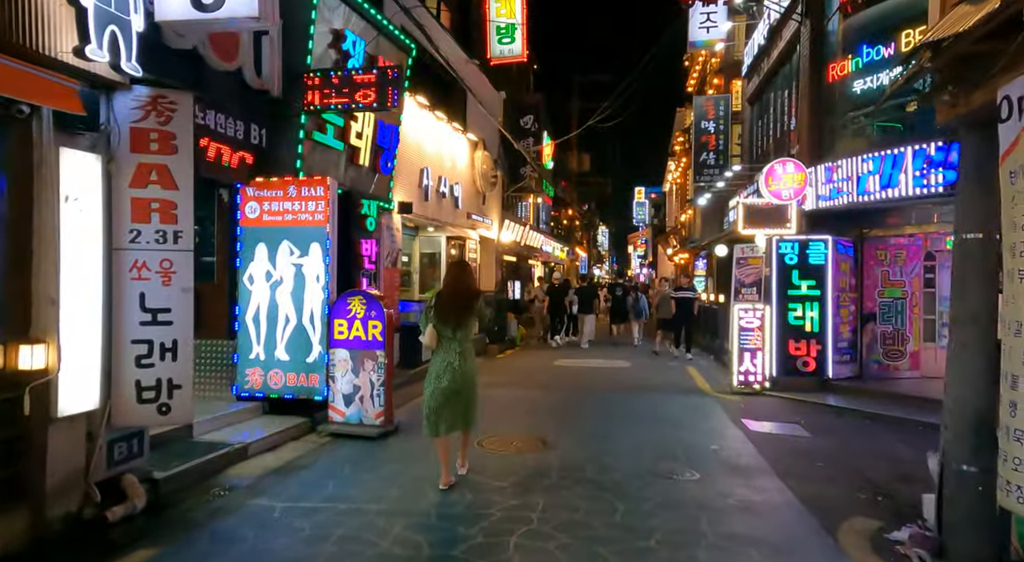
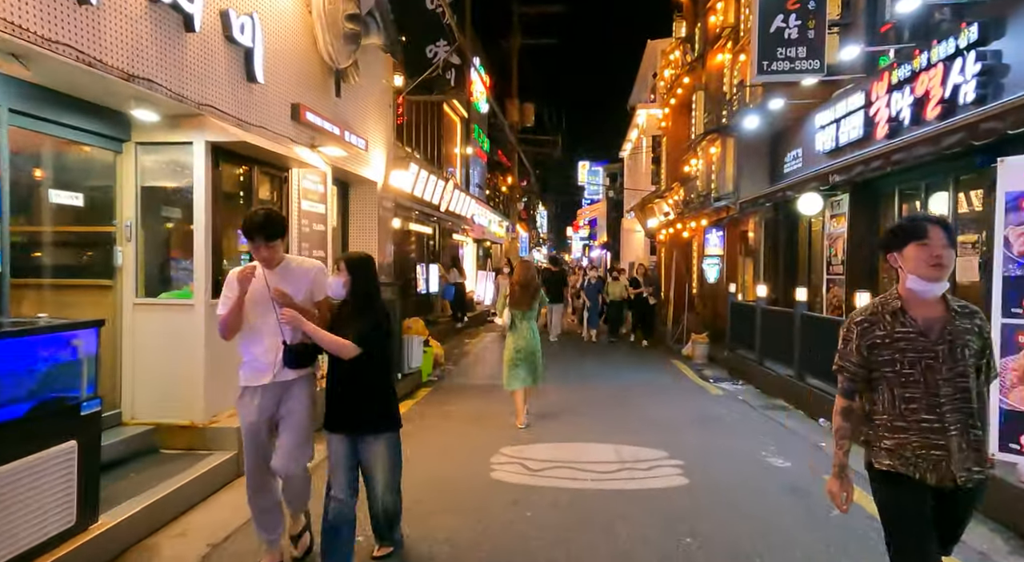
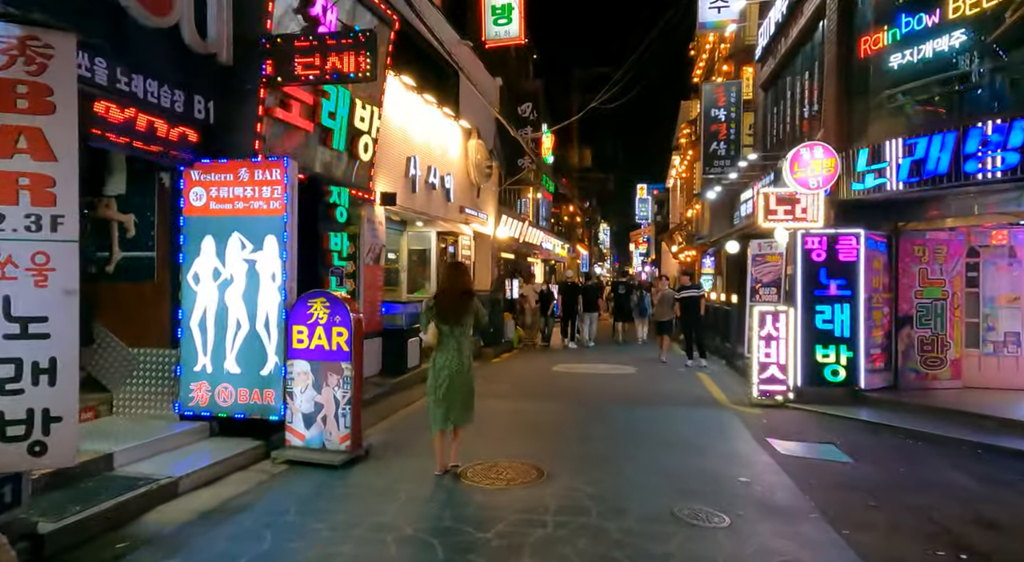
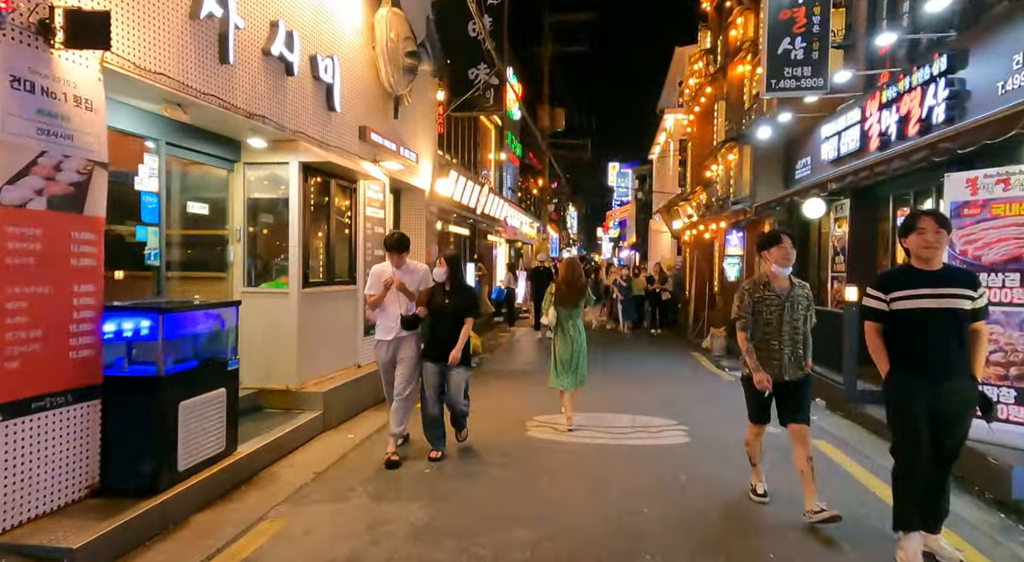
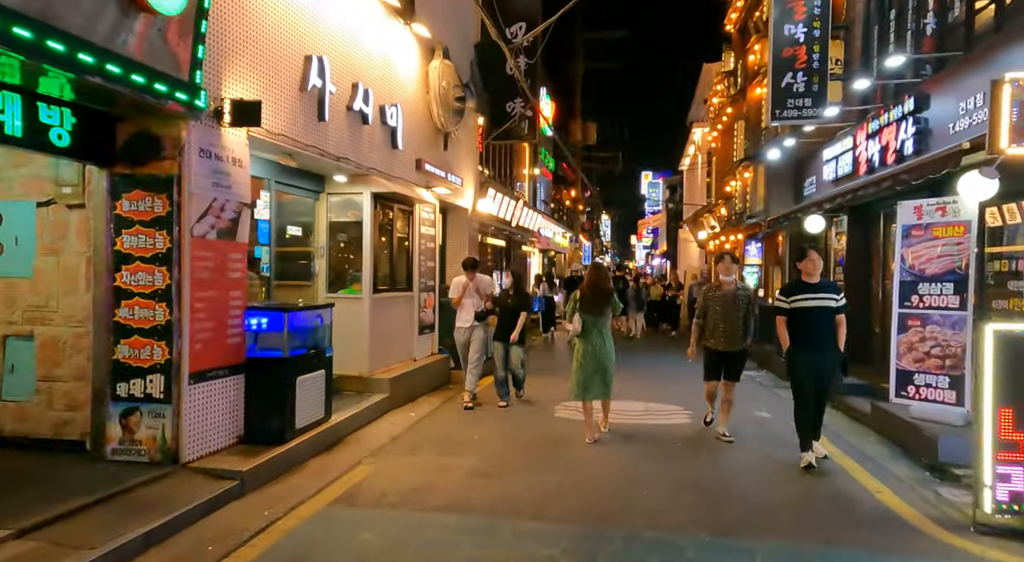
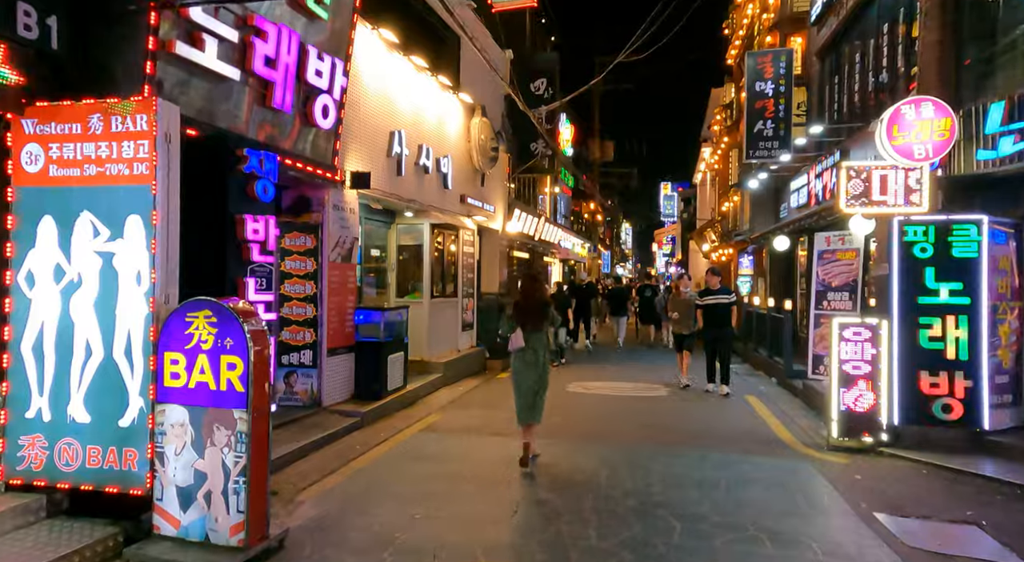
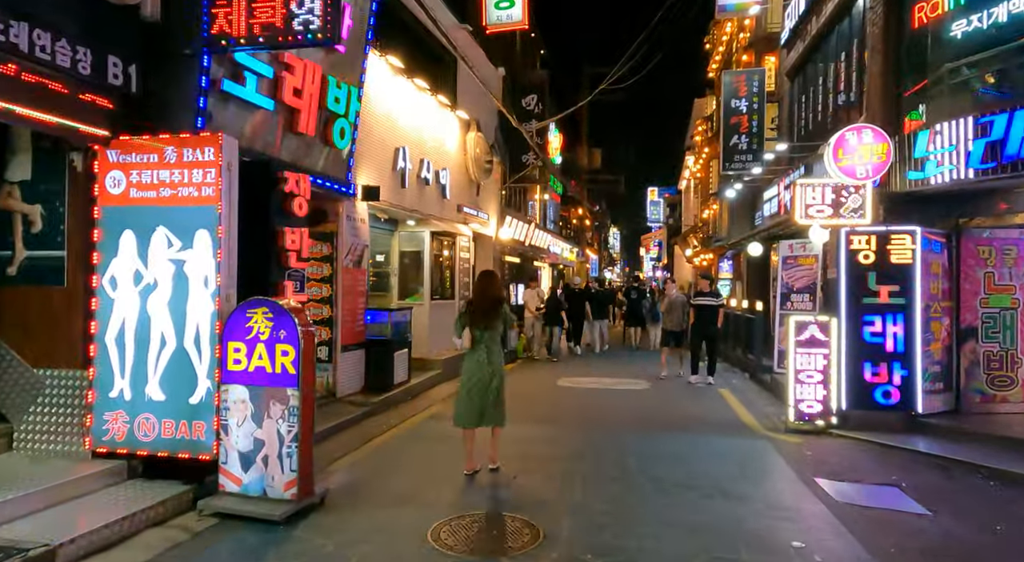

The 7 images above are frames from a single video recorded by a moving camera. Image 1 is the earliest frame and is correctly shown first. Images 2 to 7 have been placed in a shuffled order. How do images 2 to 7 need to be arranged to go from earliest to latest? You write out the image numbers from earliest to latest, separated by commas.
3, 7, 6, 5, 4, 2
